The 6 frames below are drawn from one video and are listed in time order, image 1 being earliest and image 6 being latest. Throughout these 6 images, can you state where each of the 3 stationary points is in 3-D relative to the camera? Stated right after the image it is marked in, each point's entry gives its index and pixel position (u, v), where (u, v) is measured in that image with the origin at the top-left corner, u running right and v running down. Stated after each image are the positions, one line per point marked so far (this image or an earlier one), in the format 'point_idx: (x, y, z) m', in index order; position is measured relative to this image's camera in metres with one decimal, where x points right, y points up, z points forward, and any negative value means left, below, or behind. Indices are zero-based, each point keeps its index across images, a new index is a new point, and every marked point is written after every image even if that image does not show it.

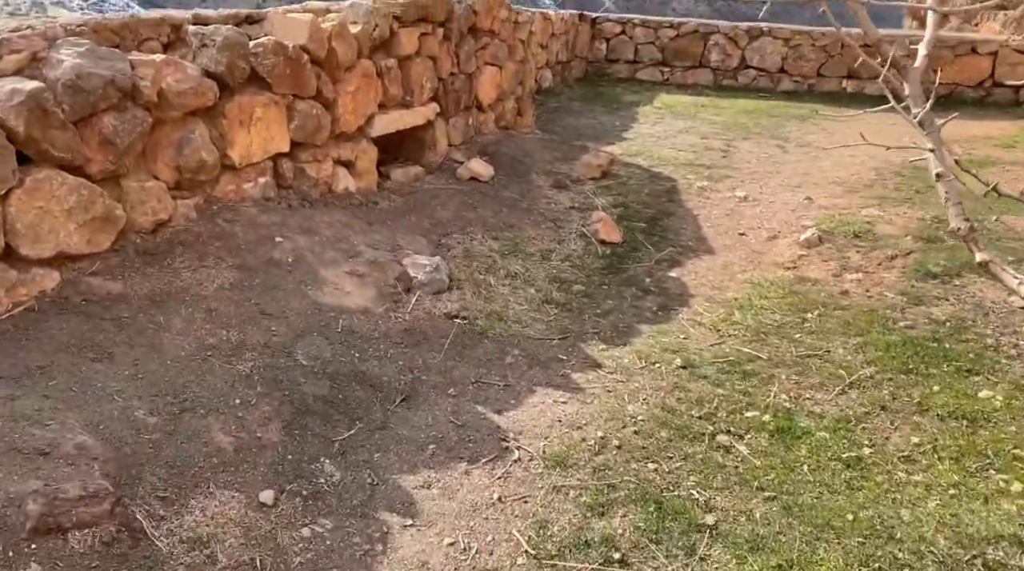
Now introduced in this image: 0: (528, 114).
0: (+0.1, +1.0, +5.4) m
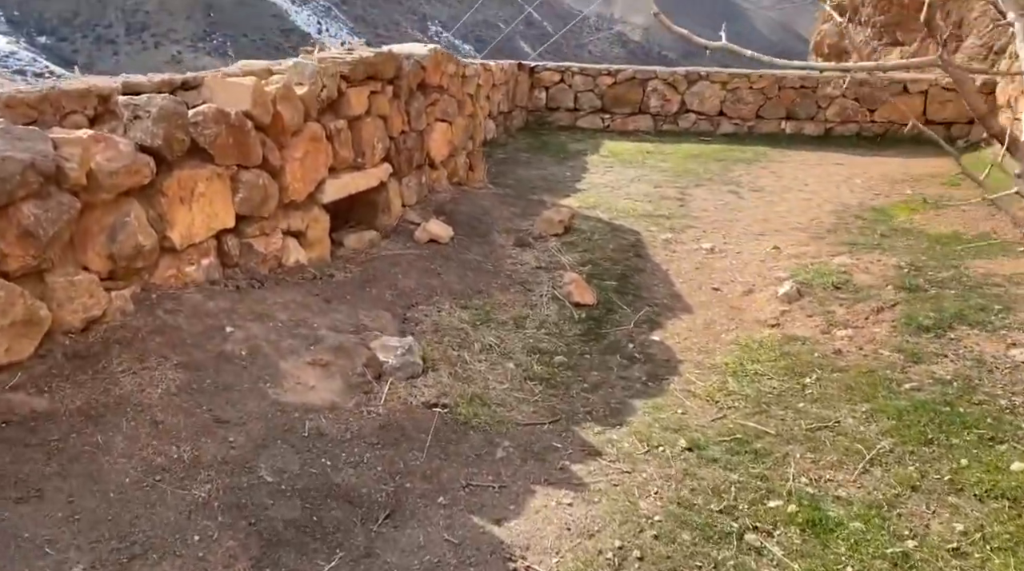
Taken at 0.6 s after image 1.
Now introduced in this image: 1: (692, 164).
0: (-0.2, +0.6, +5.2) m
1: (+1.3, +0.9, +6.7) m
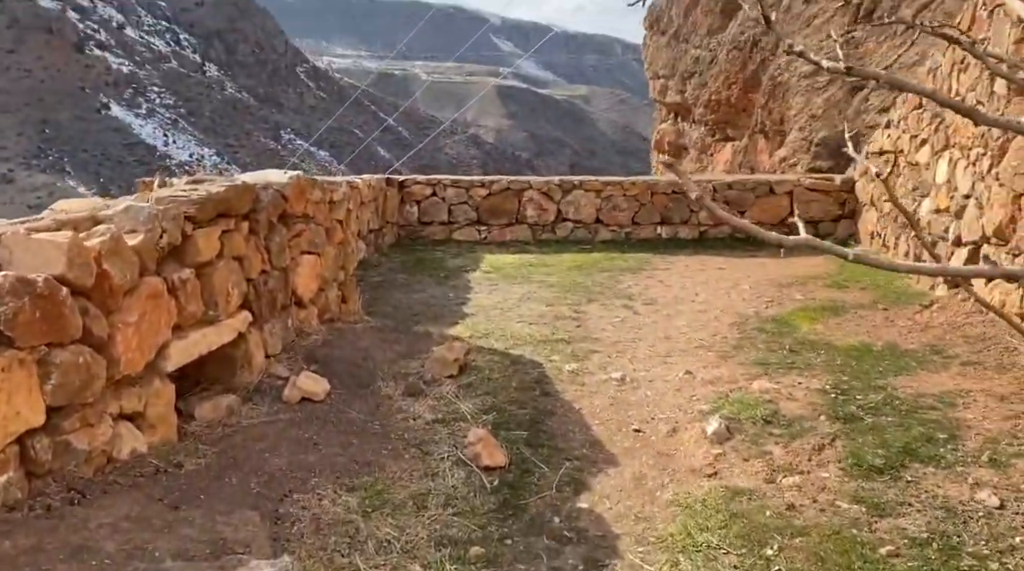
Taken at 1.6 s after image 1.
0: (-0.8, -0.1, +4.6) m
1: (+0.4, +0.1, +6.3) m
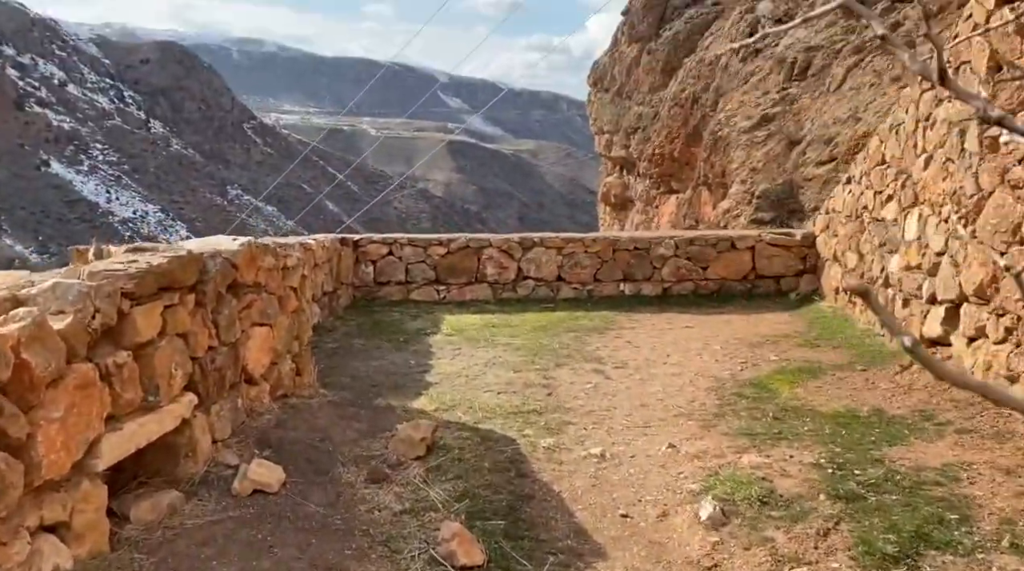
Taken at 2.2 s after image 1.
0: (-0.9, -0.4, +4.3) m
1: (+0.2, -0.3, +6.0) m
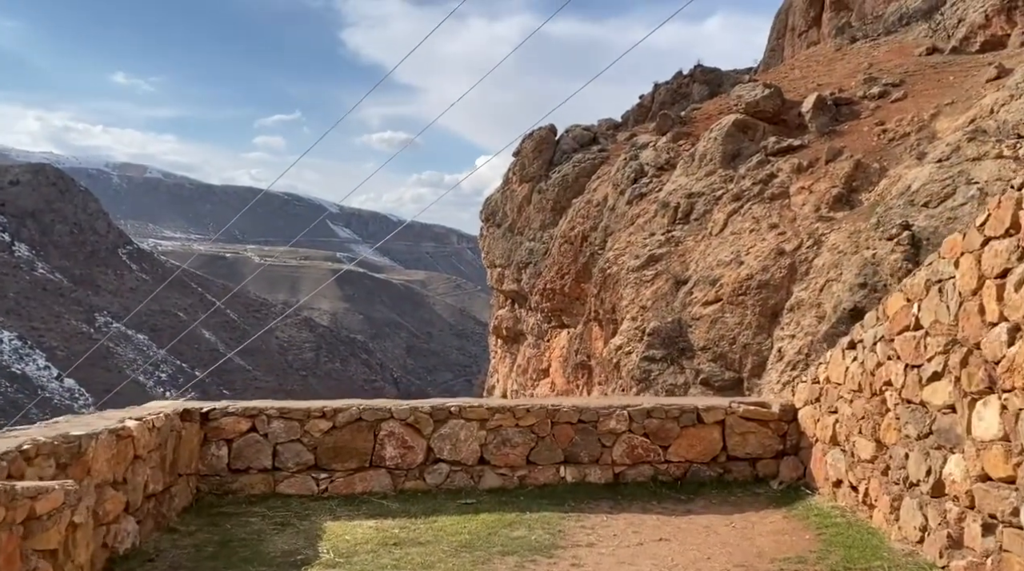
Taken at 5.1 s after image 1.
0: (-1.1, -1.1, +2.3) m
1: (-0.2, -1.3, +4.2) m
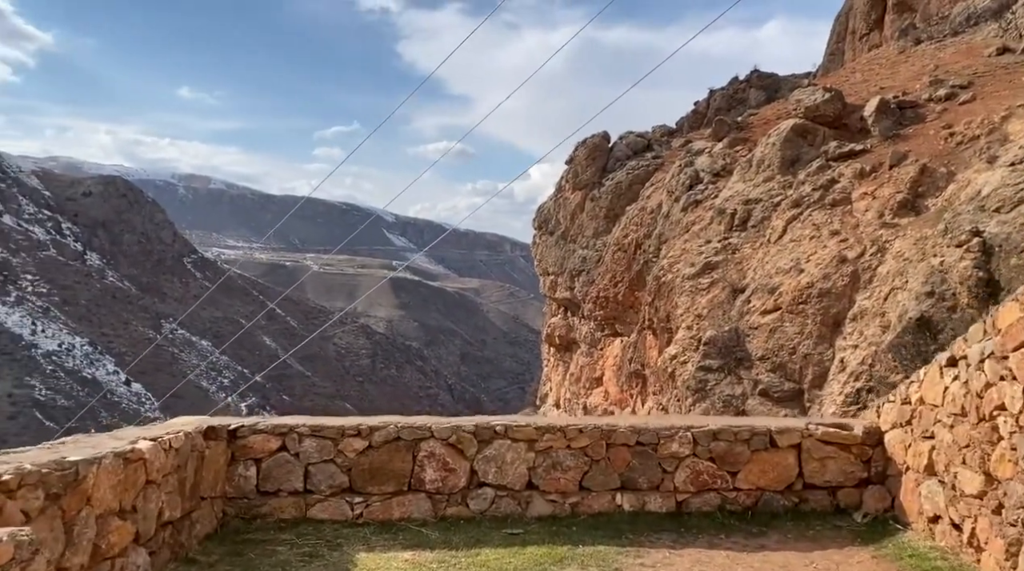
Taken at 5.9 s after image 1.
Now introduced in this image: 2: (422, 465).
0: (-1.0, -1.1, +1.8) m
1: (0.0, -1.3, +3.6) m
2: (-0.5, -1.0, +5.4) m
